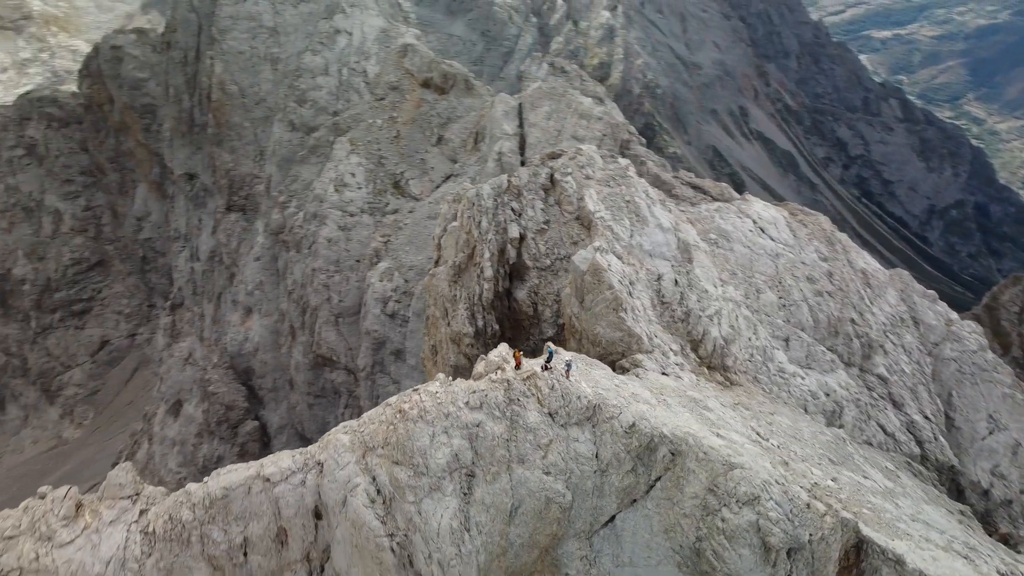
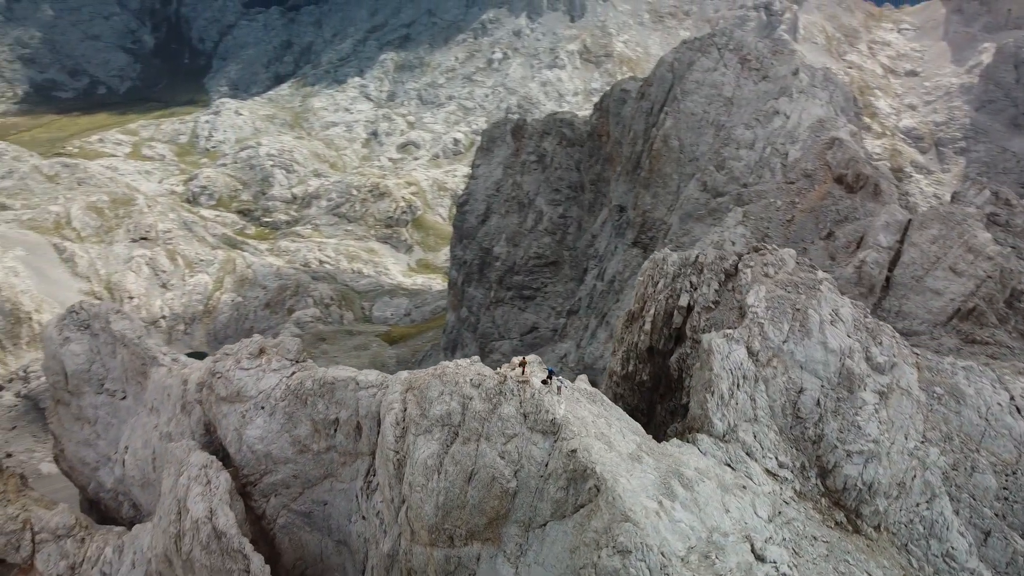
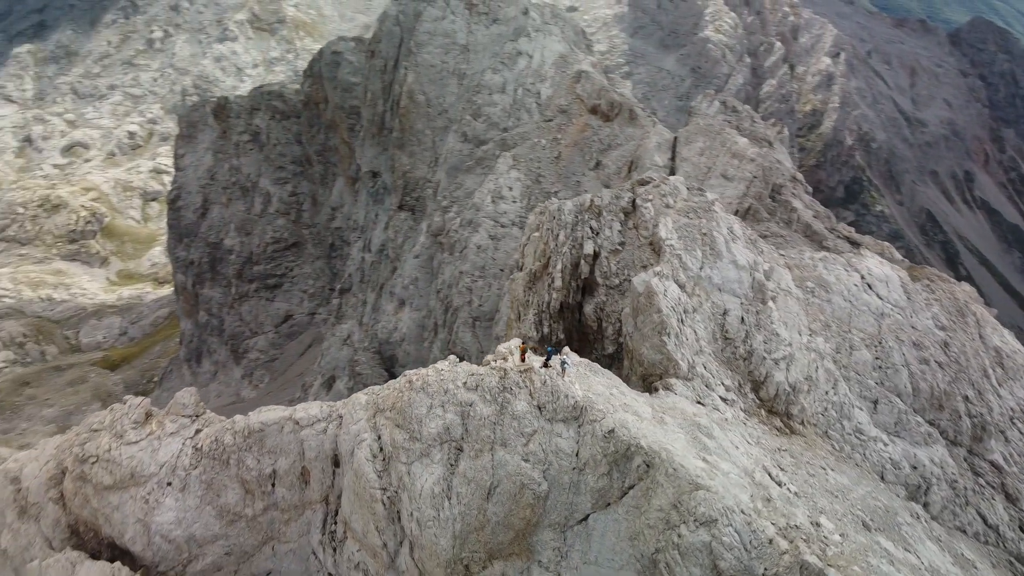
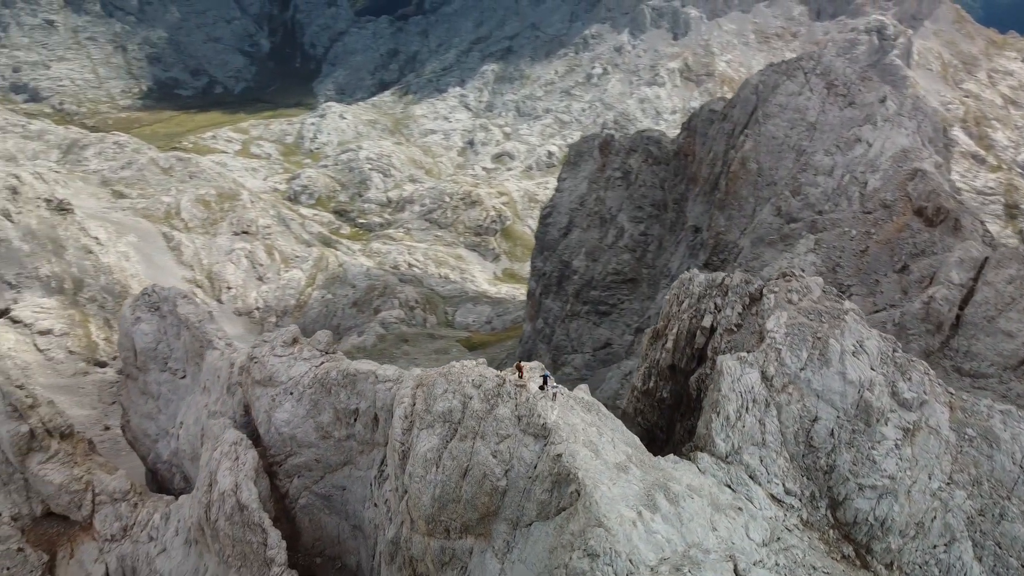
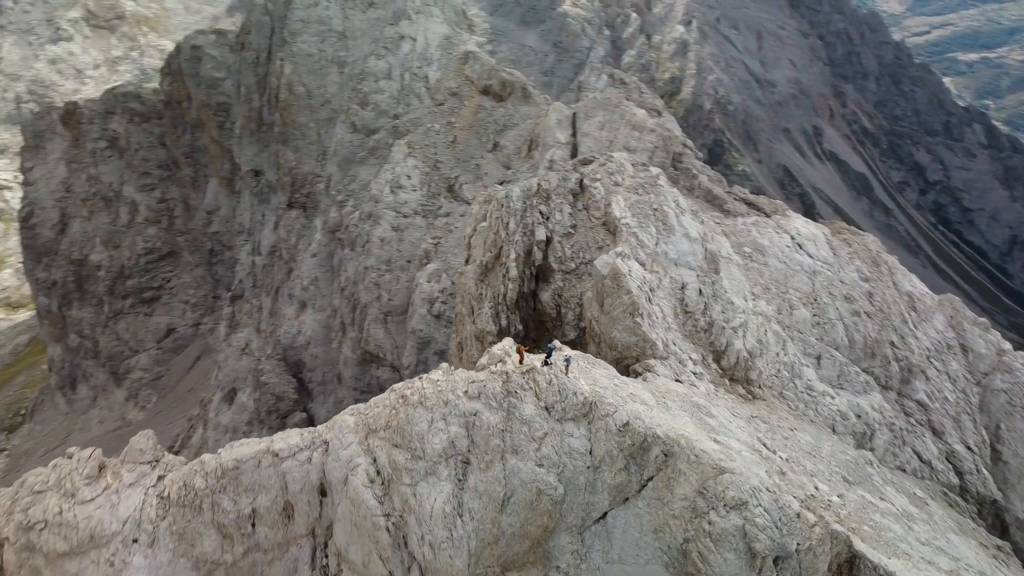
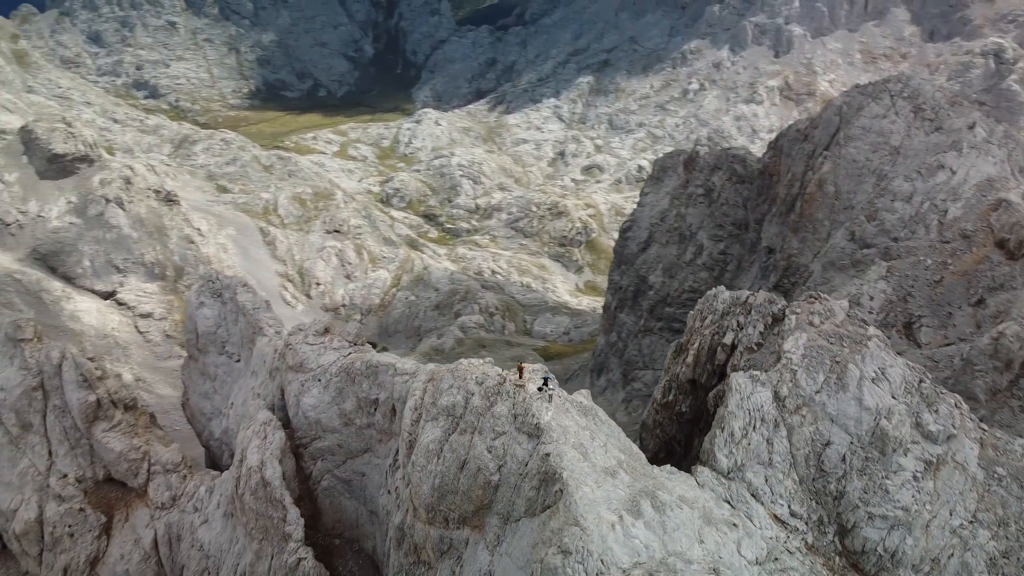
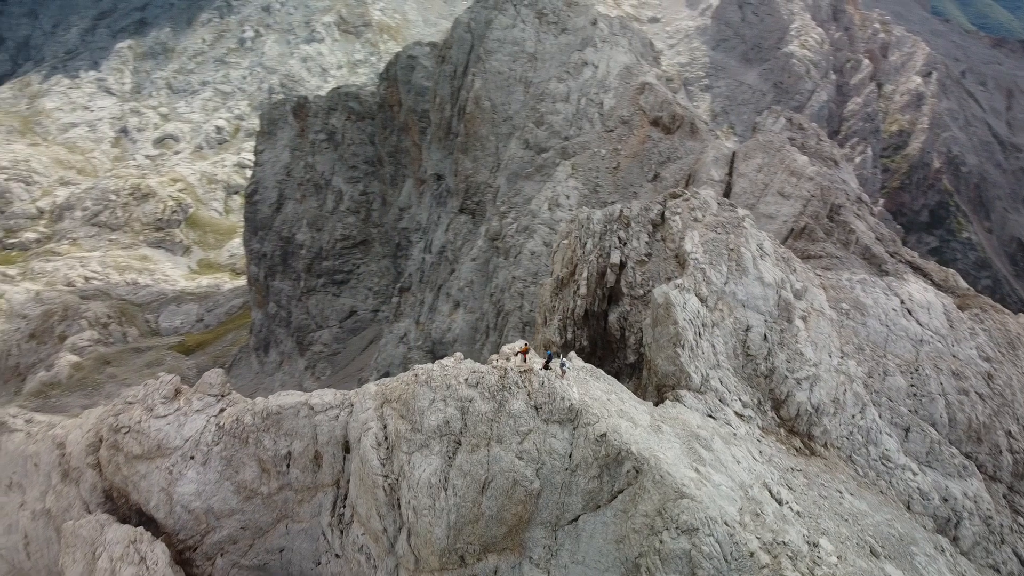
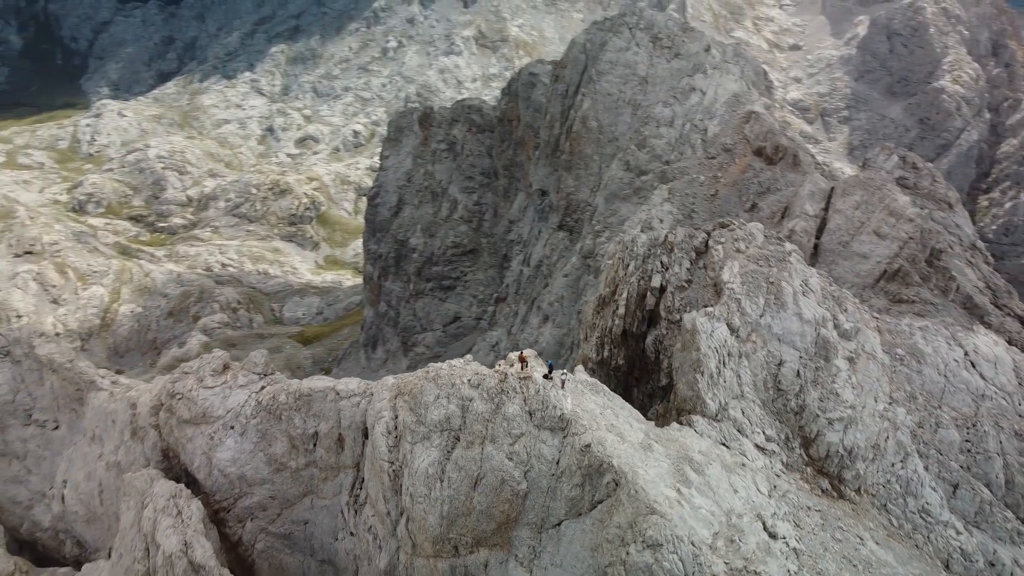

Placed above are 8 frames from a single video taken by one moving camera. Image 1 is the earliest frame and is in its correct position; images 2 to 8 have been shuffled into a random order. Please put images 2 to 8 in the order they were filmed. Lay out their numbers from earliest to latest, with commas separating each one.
5, 3, 7, 8, 2, 4, 6
